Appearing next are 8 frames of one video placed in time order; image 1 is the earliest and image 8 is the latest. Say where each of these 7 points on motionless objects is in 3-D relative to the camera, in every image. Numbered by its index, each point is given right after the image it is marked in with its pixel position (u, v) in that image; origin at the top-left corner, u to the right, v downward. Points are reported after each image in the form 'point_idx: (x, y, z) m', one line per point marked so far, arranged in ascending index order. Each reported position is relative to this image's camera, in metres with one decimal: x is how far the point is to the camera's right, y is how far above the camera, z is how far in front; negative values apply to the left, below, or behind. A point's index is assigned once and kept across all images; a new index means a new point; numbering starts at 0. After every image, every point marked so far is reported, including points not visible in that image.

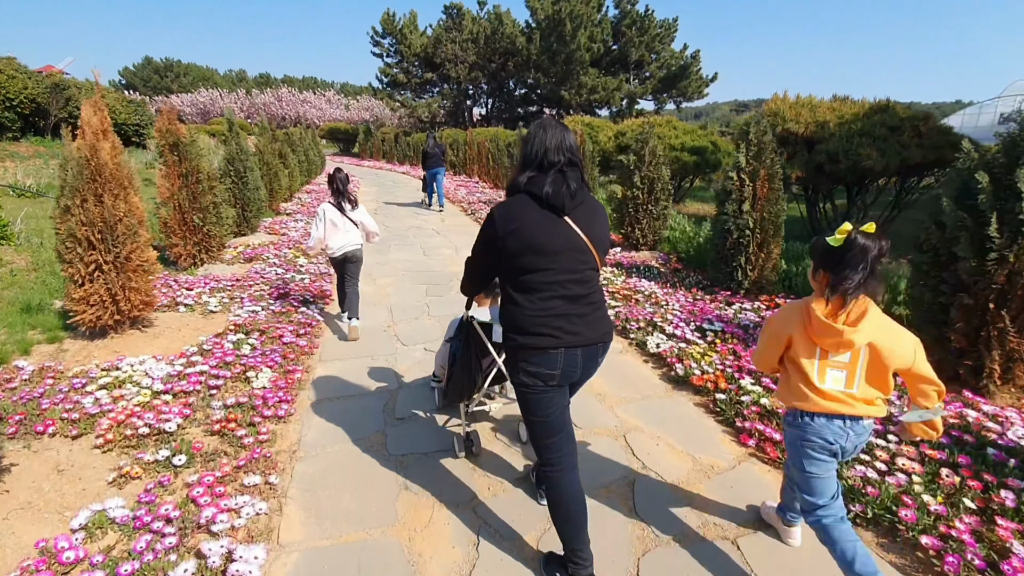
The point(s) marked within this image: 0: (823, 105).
0: (+4.2, +2.5, +7.1) m
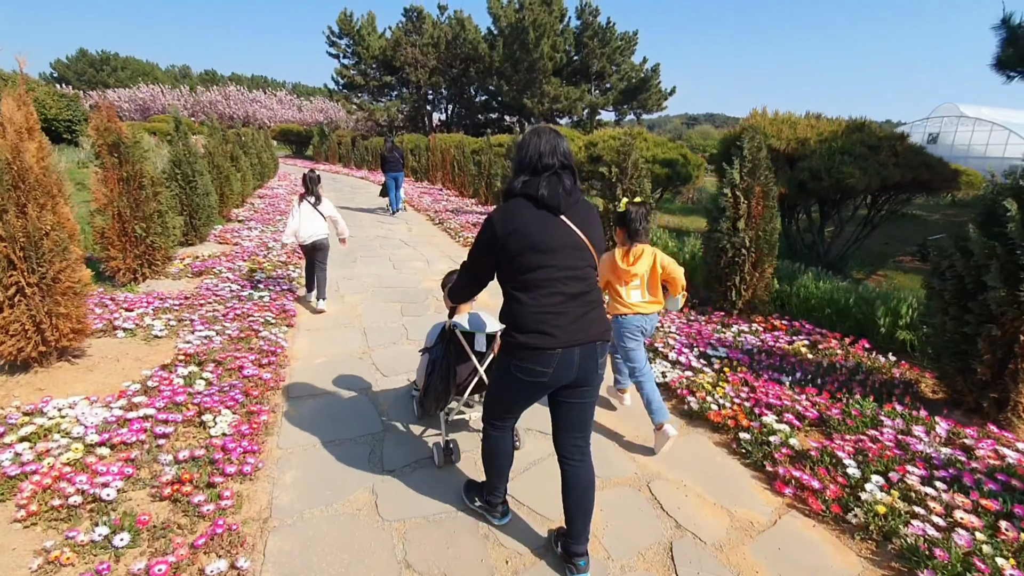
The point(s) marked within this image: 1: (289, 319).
0: (+3.9, +2.3, +7.1) m
1: (-2.2, -0.3, +5.0) m
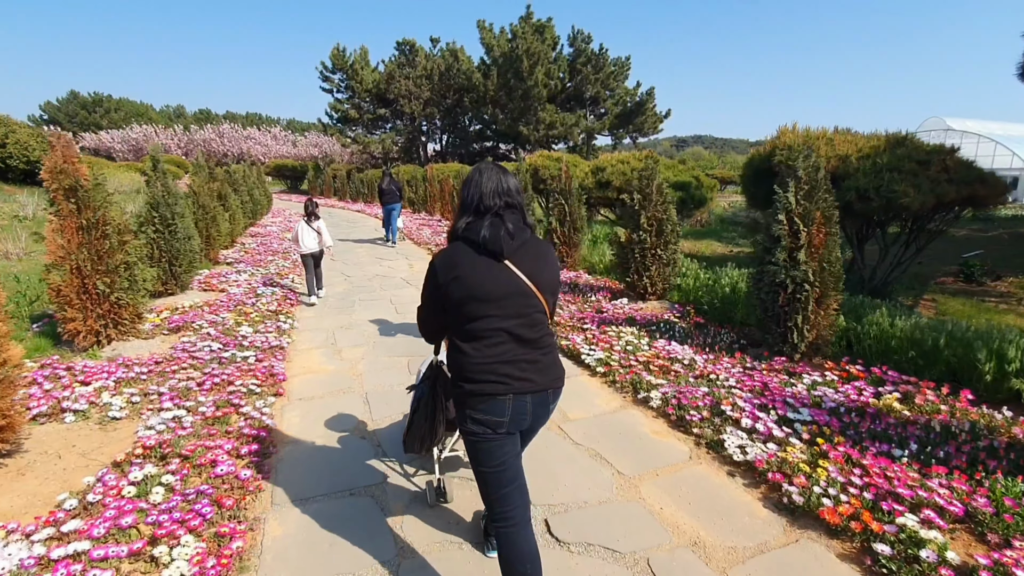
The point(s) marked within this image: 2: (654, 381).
0: (+4.1, +1.9, +6.5) m
1: (-1.9, -0.8, +4.2) m
2: (+1.1, -0.7, +4.1) m
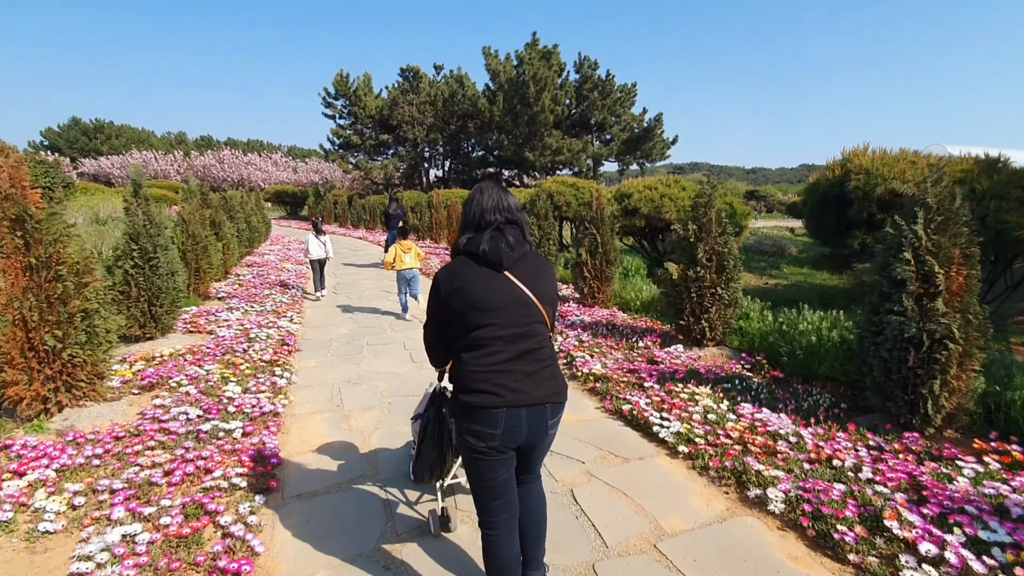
0: (+4.5, +1.4, +5.6) m
1: (-1.5, -1.2, +3.3) m
2: (+1.5, -1.1, +3.2) m
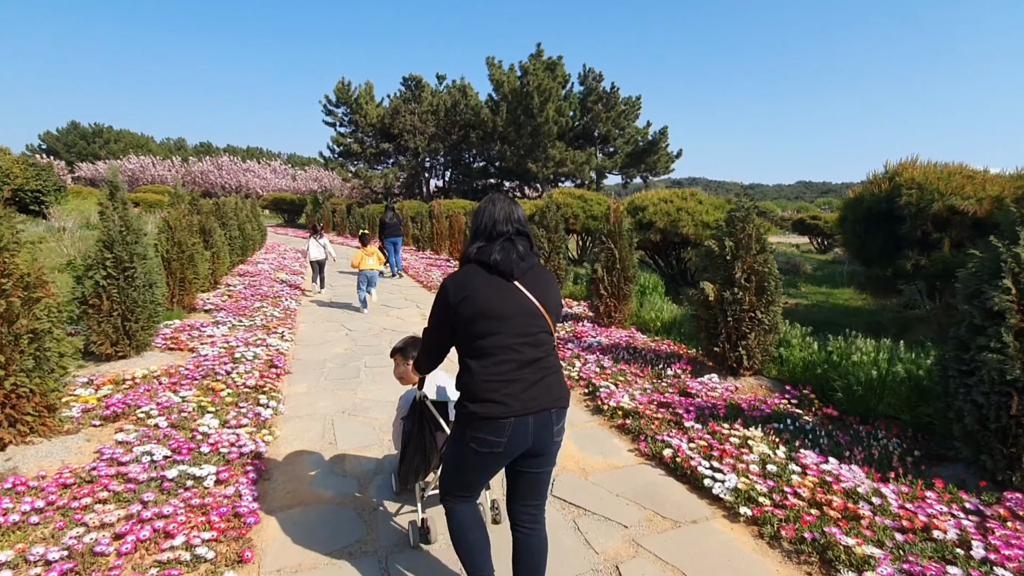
0: (+4.6, +1.1, +5.1) m
1: (-1.4, -1.3, +2.7) m
2: (+1.7, -1.3, +2.6) m
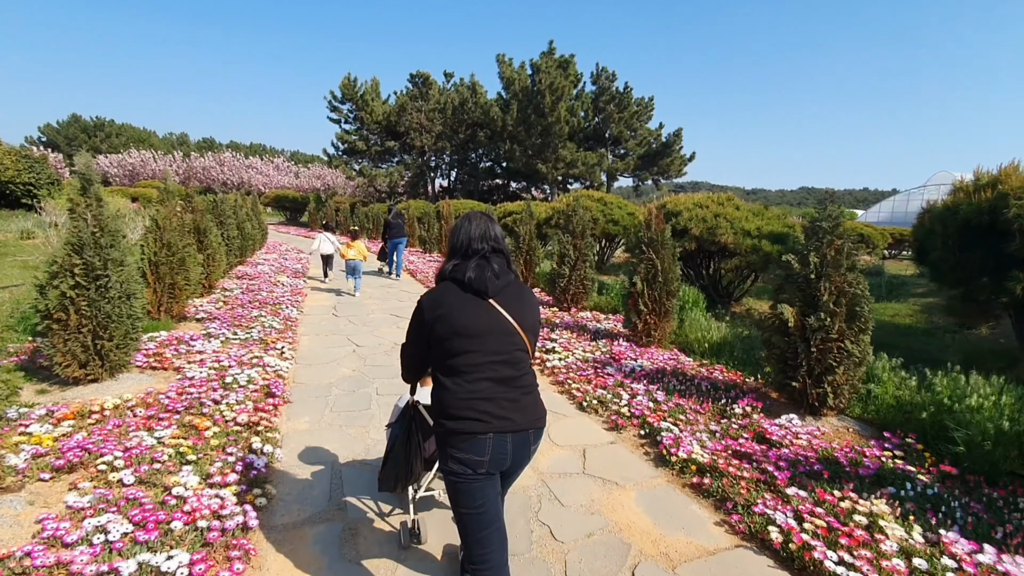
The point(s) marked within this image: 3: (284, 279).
0: (+5.0, +0.9, +4.3) m
1: (-1.1, -1.4, +1.9) m
2: (+2.0, -1.5, +1.8) m
3: (-4.9, +0.2, +11.0) m
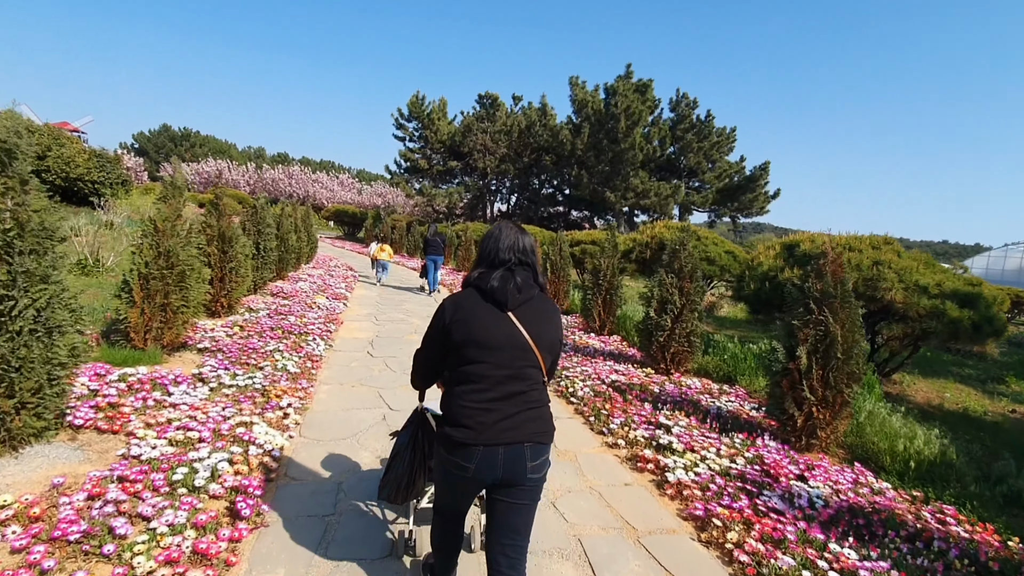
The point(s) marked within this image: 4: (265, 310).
0: (+5.7, +0.1, +2.0) m
1: (-0.7, -1.6, 0.0) m
2: (+2.3, -1.9, -0.4) m
3: (-3.5, -0.2, +9.5) m
4: (-3.7, -0.3, +7.9) m
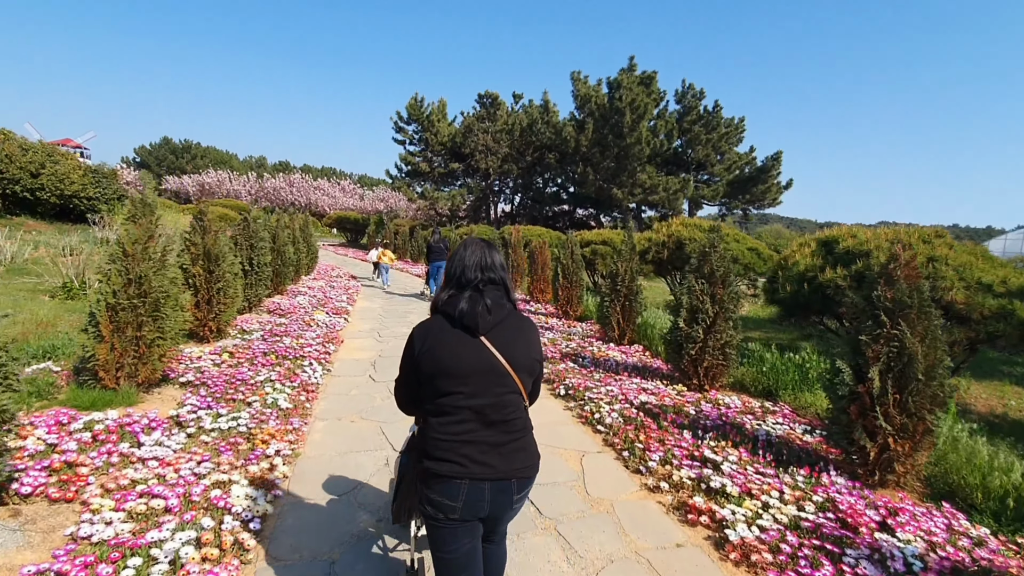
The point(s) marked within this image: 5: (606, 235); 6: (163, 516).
0: (+5.8, +0.2, +1.3) m
1: (-0.6, -1.8, -0.6) m
2: (+2.5, -1.9, -1.0) m
3: (-3.3, -0.5, +9.0) m
4: (-3.6, -0.6, +7.3) m
5: (+2.3, +1.3, +12.5) m
6: (-1.9, -1.3, +2.9) m
